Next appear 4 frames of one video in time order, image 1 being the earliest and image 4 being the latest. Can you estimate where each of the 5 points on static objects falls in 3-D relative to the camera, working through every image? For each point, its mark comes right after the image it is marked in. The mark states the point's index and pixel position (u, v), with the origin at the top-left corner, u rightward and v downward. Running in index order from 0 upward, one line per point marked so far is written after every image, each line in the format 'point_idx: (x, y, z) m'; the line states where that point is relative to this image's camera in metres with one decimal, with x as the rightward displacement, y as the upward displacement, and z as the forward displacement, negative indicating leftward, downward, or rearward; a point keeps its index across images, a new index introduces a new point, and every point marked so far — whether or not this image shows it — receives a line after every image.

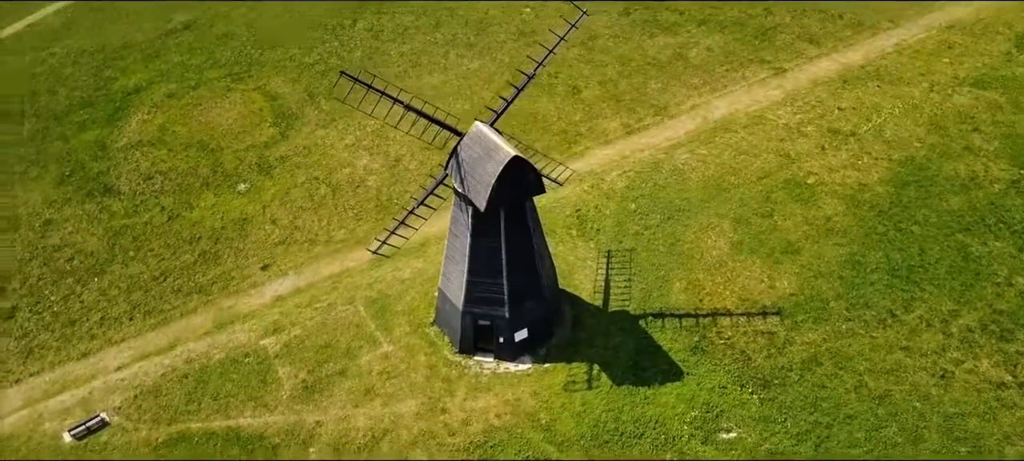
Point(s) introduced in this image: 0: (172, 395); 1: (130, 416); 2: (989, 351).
0: (-8.2, -4.0, +19.8) m
1: (-9.0, -4.4, +19.3) m
2: (+11.3, -2.8, +19.4) m
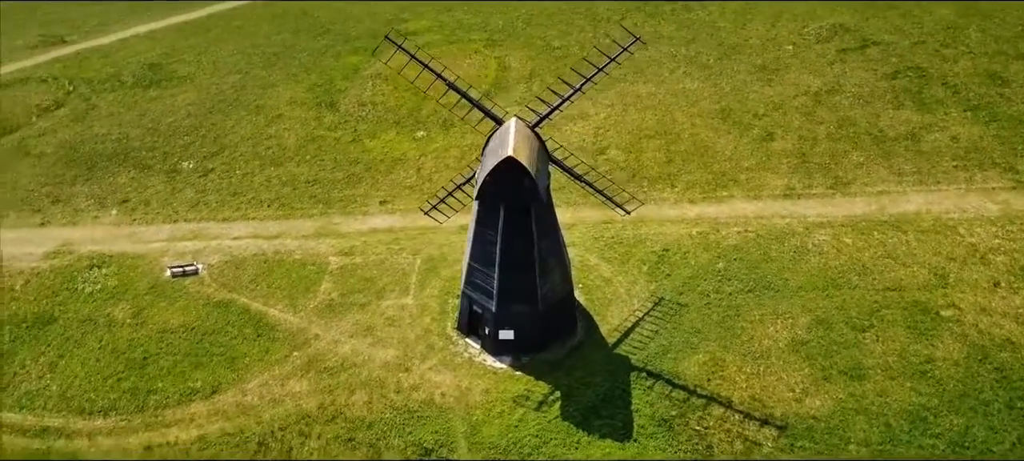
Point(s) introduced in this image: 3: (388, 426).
0: (-7.7, -1.2, +23.6) m
1: (-8.7, -1.3, +23.6) m
2: (+9.0, -6.5, +14.9) m
3: (-2.8, -4.4, +18.5) m
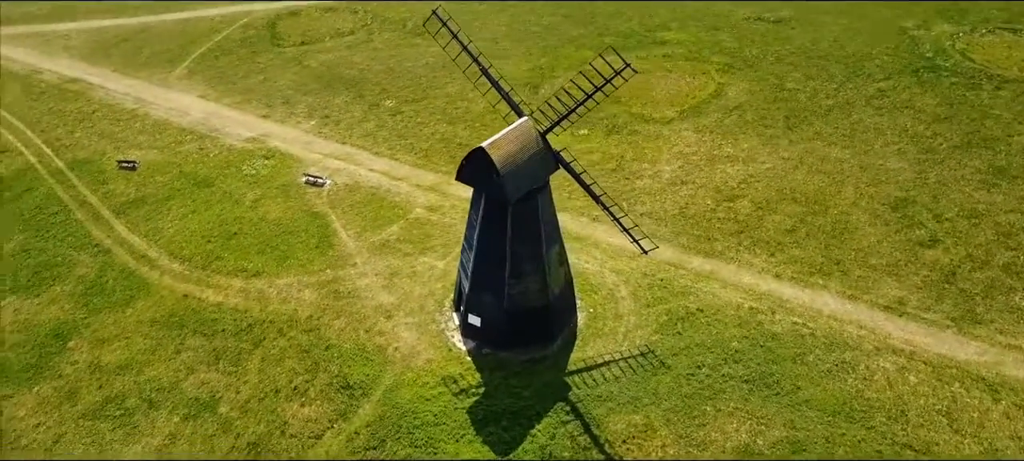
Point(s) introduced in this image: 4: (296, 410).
0: (-5.2, +1.1, +27.0) m
1: (-6.1, +1.3, +27.4) m
2: (+3.5, -8.5, +12.3) m
3: (-4.4, -3.1, +20.5) m
4: (-5.0, -4.2, +19.0) m
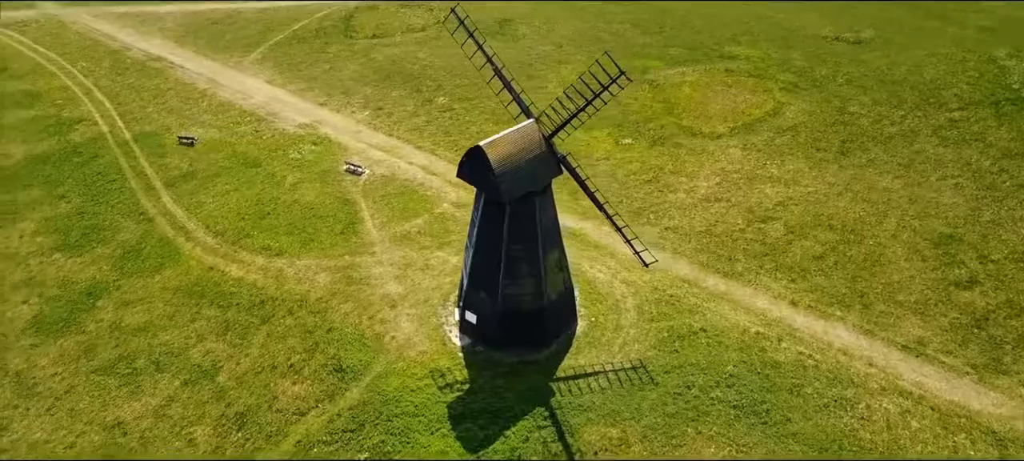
0: (-4.2, +1.4, +27.6) m
1: (-5.0, +1.8, +28.1) m
2: (+1.9, -8.7, +11.9) m
3: (-4.5, -2.7, +21.0) m
4: (-5.4, -3.7, +19.6) m
